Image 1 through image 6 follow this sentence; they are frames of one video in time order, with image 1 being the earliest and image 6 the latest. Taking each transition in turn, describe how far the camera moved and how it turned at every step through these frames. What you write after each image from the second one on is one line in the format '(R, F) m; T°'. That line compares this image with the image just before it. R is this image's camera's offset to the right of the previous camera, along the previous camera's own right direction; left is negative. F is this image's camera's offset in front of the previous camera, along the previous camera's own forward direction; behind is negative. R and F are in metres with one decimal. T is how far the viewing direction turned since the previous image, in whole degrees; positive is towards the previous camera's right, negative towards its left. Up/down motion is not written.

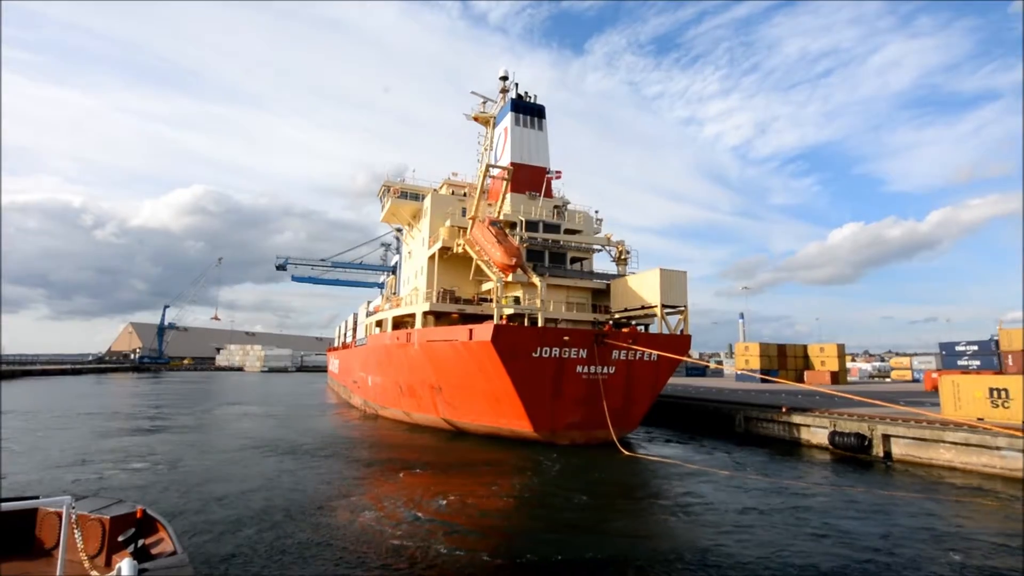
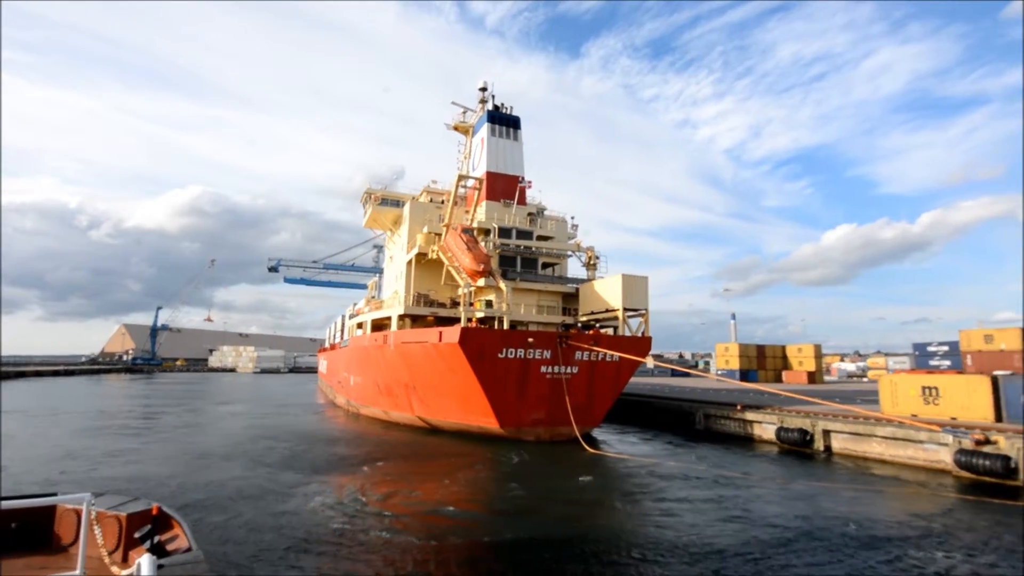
(+0.9, -0.9) m; 0°
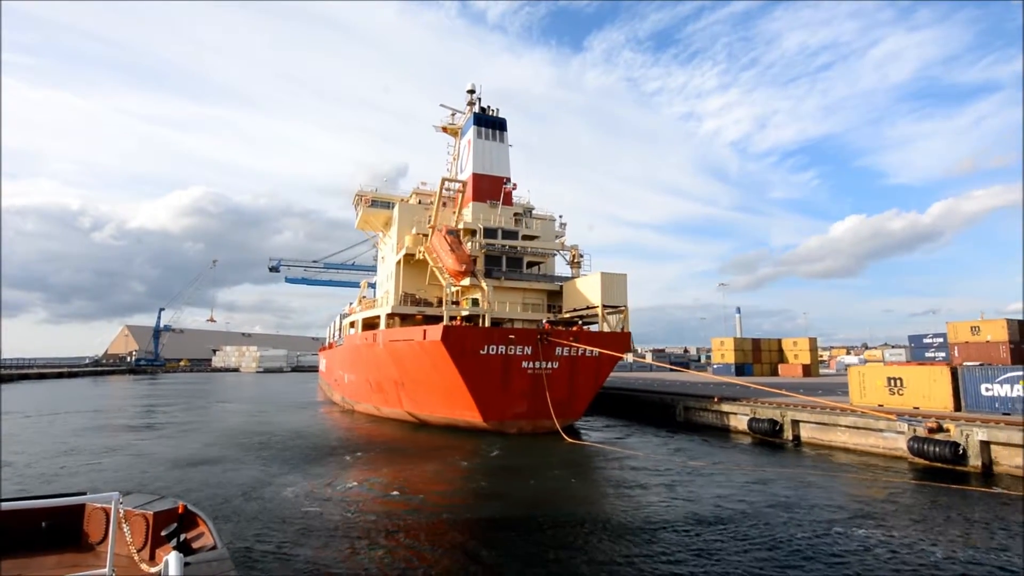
(+0.7, -0.6) m; 0°
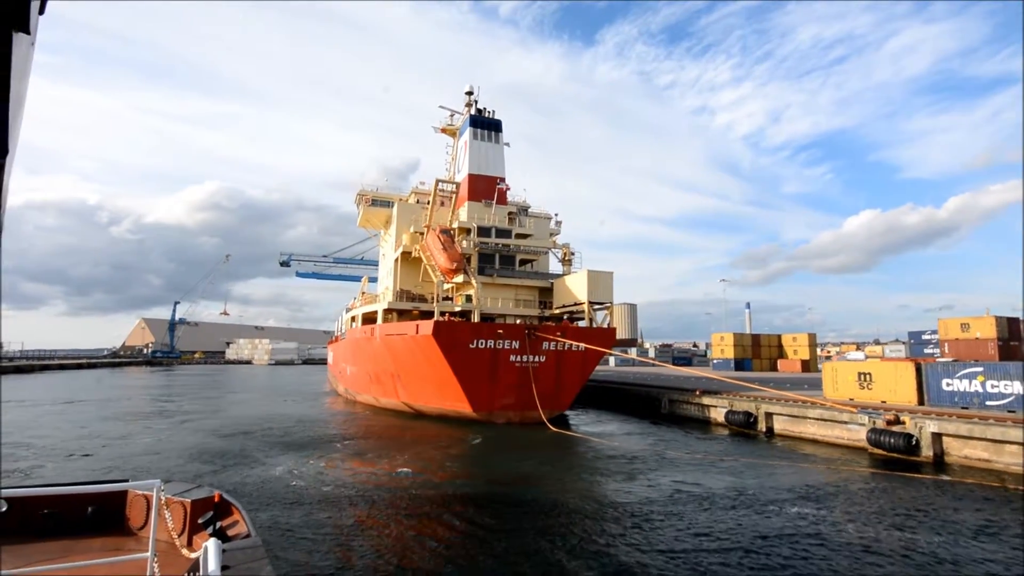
(+0.7, -0.8) m; -1°
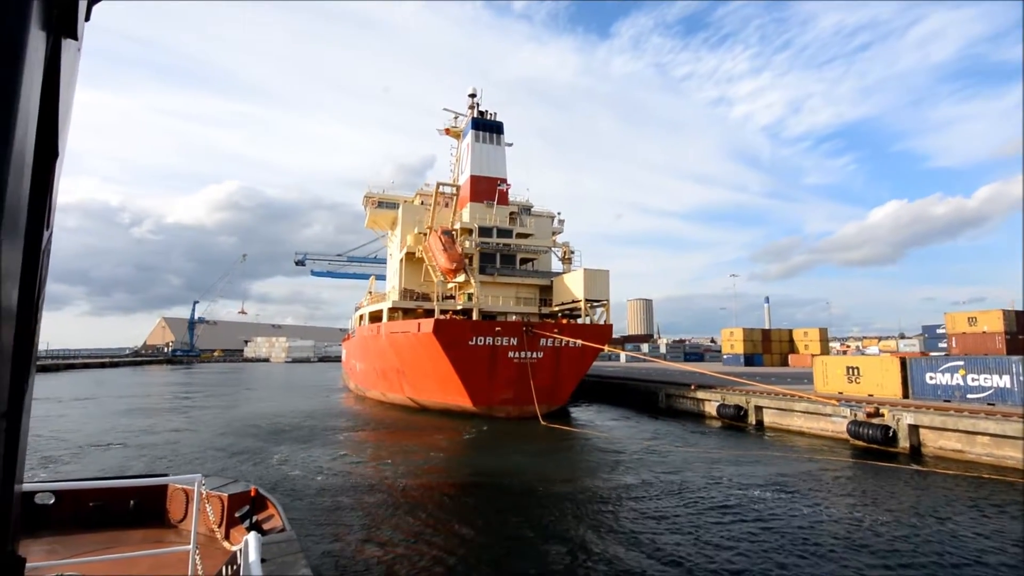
(+0.6, -0.6) m; -2°
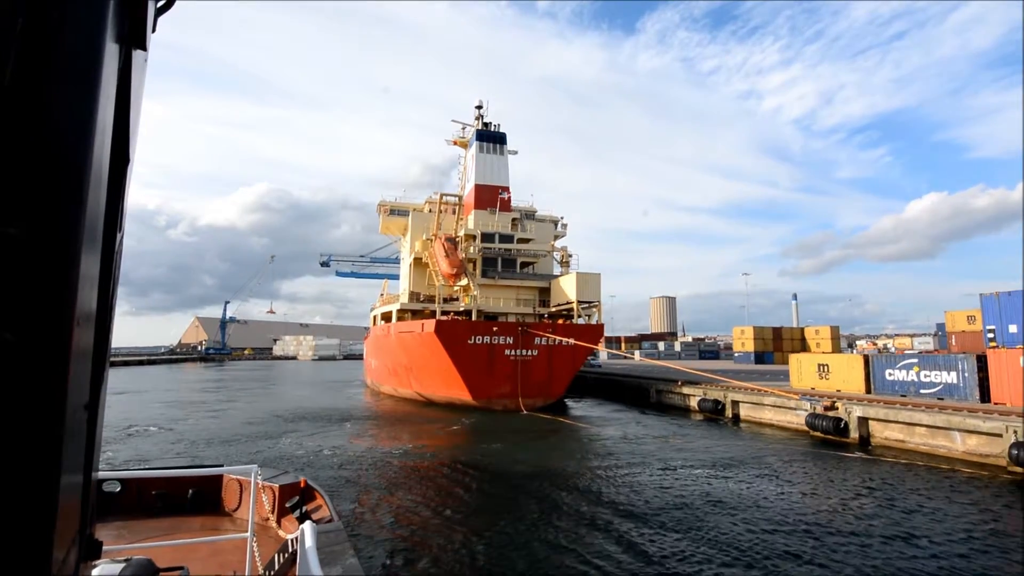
(+1.1, -1.5) m; -3°
